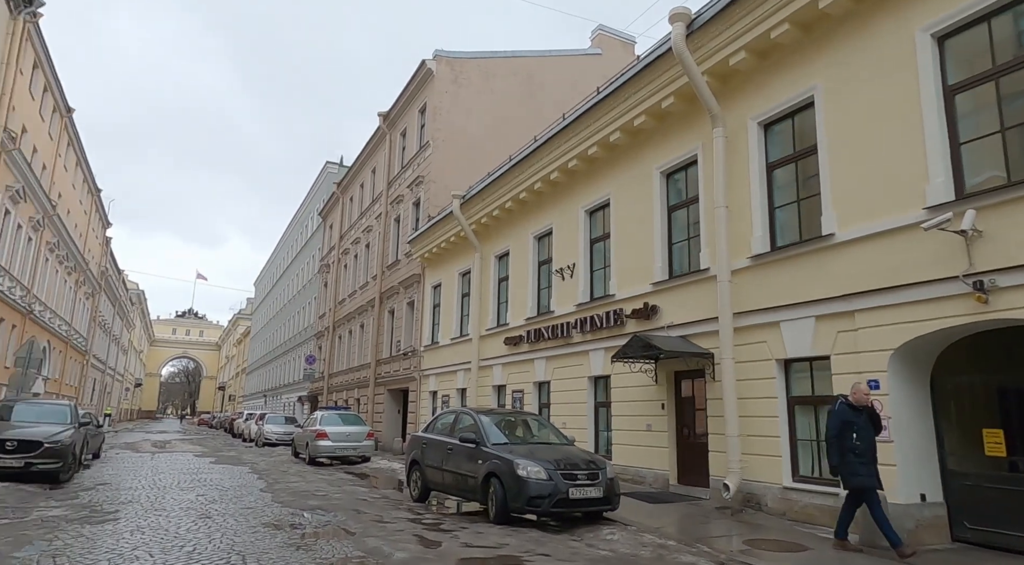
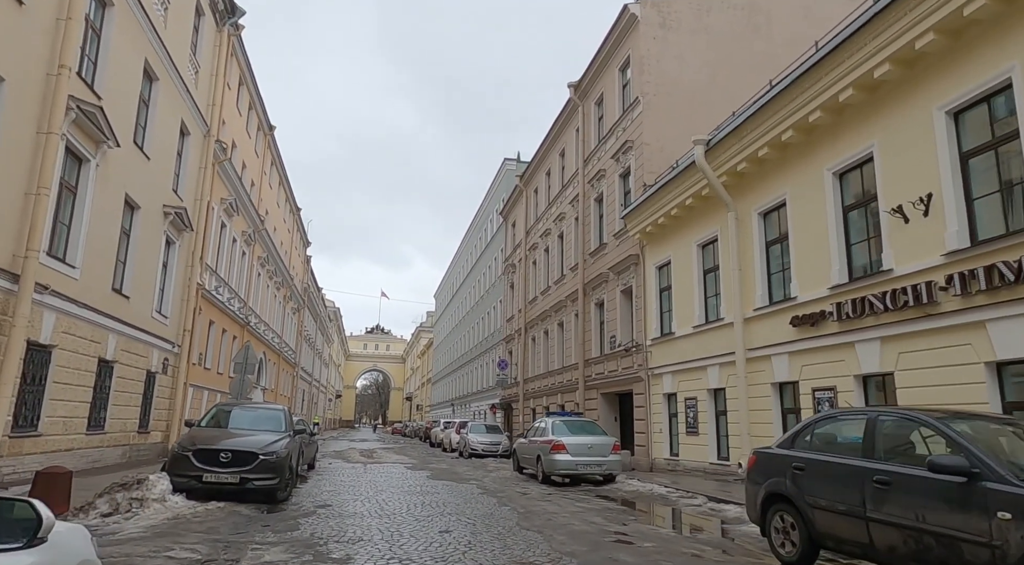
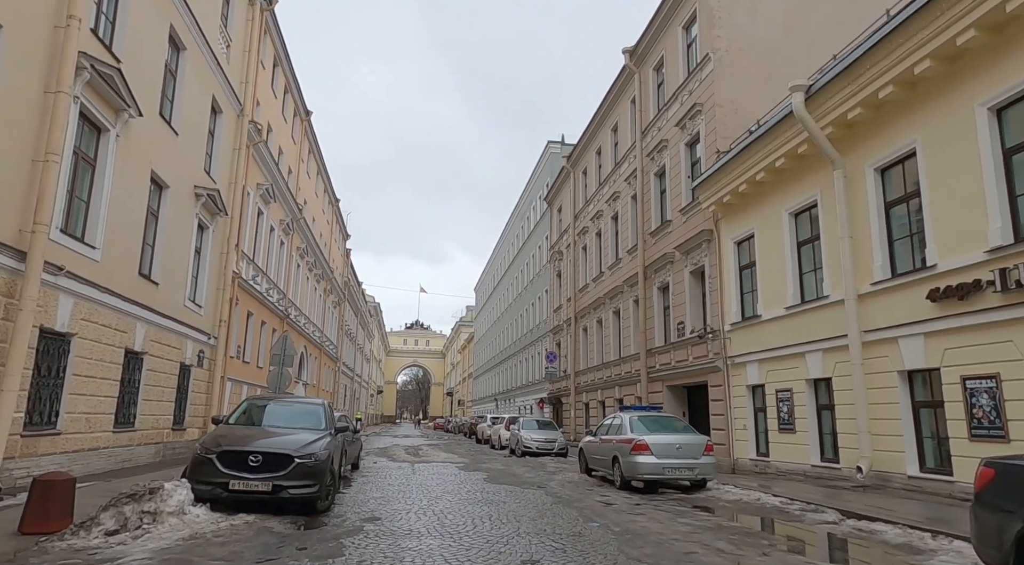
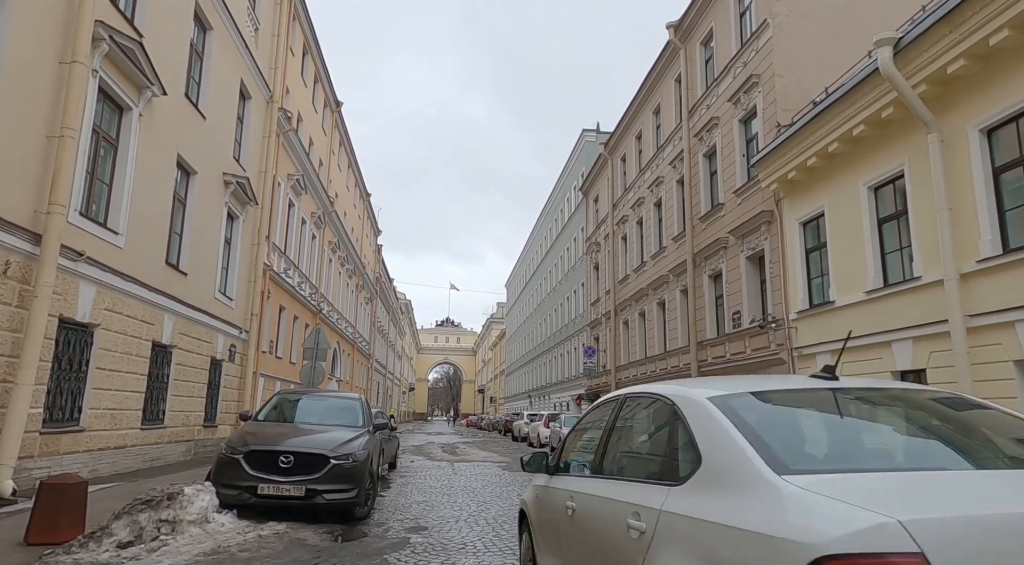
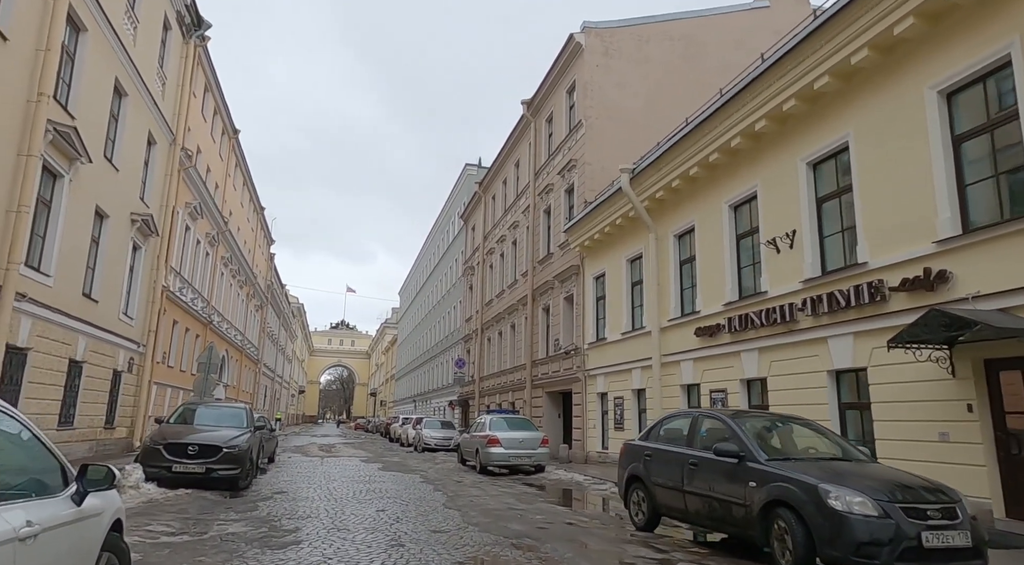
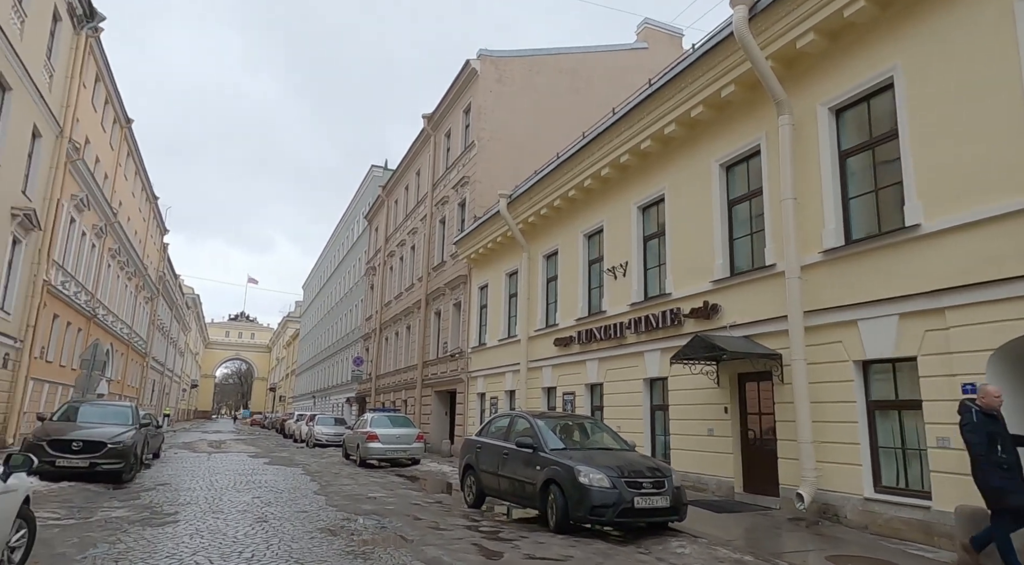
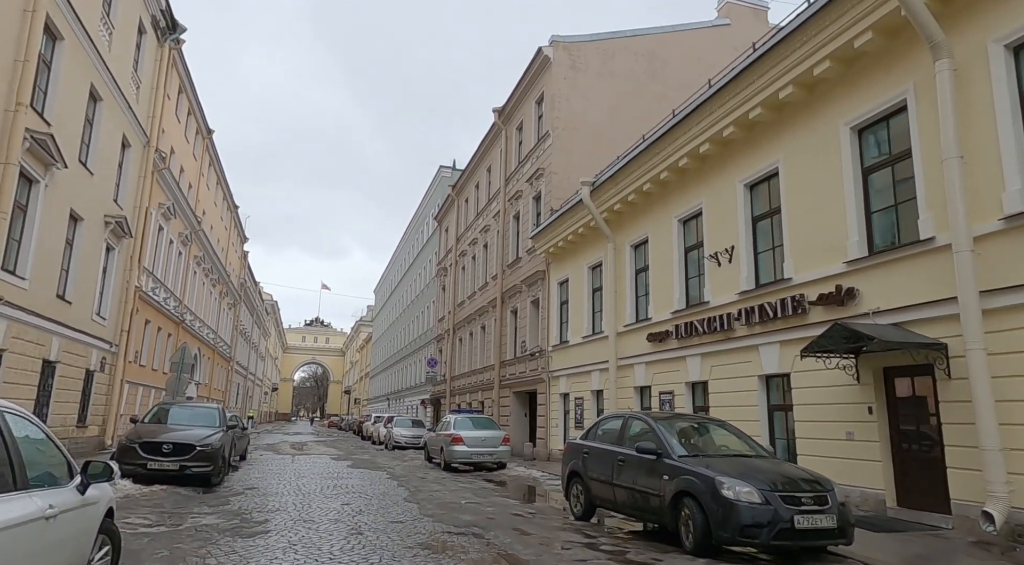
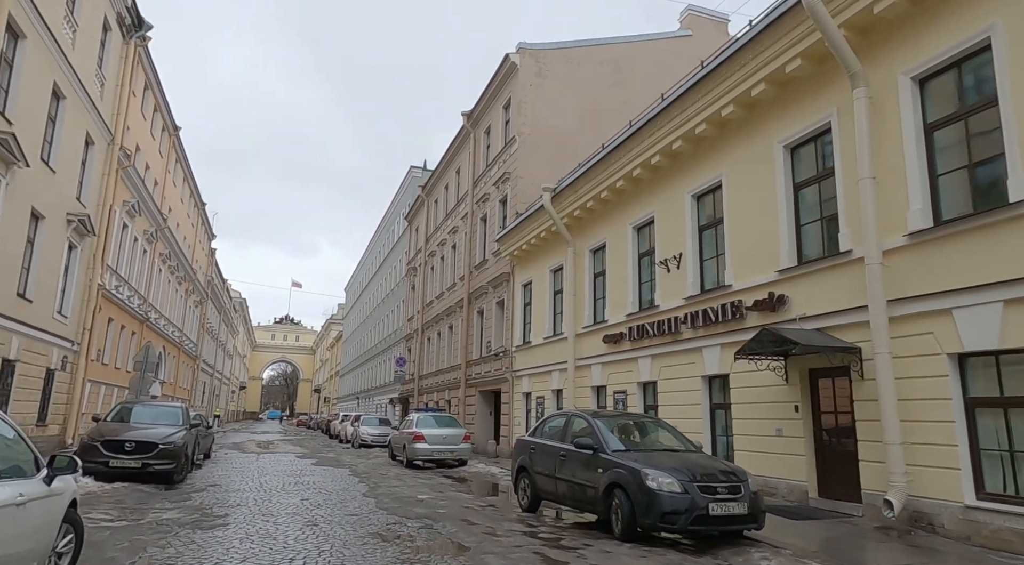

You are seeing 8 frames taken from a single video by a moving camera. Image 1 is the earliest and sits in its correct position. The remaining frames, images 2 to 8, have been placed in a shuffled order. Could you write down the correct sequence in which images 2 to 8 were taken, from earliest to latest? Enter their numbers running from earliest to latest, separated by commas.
6, 8, 7, 5, 2, 3, 4
